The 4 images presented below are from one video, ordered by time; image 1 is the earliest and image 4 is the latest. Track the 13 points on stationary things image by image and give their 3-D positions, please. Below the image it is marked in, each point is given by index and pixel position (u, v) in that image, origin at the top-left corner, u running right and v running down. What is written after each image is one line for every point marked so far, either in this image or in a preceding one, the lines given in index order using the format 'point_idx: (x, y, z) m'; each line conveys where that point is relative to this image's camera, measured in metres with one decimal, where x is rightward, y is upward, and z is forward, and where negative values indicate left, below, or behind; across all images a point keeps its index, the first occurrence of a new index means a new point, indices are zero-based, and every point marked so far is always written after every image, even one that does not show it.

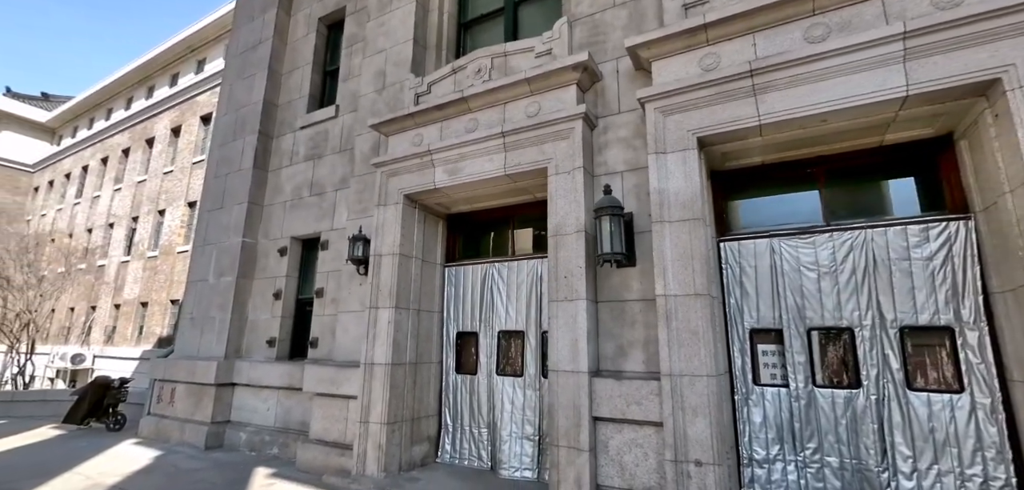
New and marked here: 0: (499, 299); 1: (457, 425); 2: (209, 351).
0: (-0.2, -0.8, +6.6) m
1: (-0.8, -2.5, +6.6) m
2: (-5.6, -2.0, +8.8) m
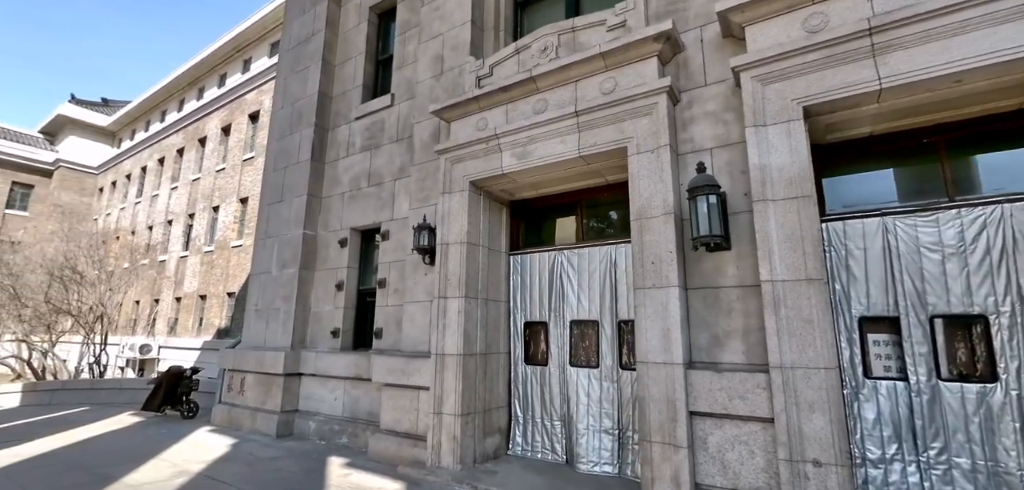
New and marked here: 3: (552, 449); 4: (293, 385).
0: (+0.8, -0.6, +6.4) m
1: (+0.2, -2.3, +6.4) m
2: (-4.5, -1.8, +9.0) m
3: (+0.5, -2.6, +6.1) m
4: (-3.9, -2.5, +8.5) m
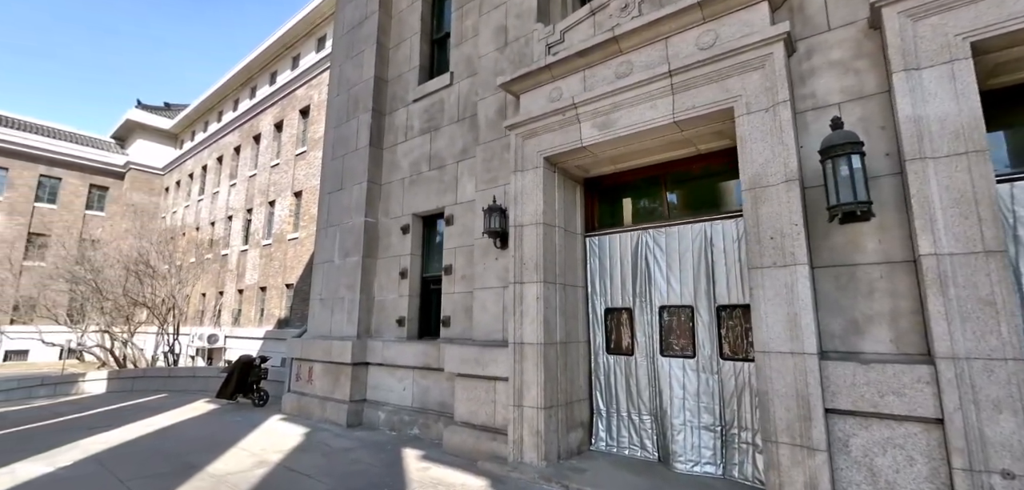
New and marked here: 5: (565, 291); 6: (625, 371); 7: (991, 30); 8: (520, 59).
0: (+1.8, -0.3, +5.8) m
1: (+1.3, -2.1, +6.0) m
2: (-3.2, -1.6, +8.9) m
3: (+1.5, -2.4, +5.7) m
4: (-2.7, -2.3, +8.4) m
5: (+0.7, -0.6, +6.0) m
6: (+1.4, -1.6, +5.9) m
7: (+3.4, +1.5, +3.4) m
8: (+0.1, +2.7, +6.9) m
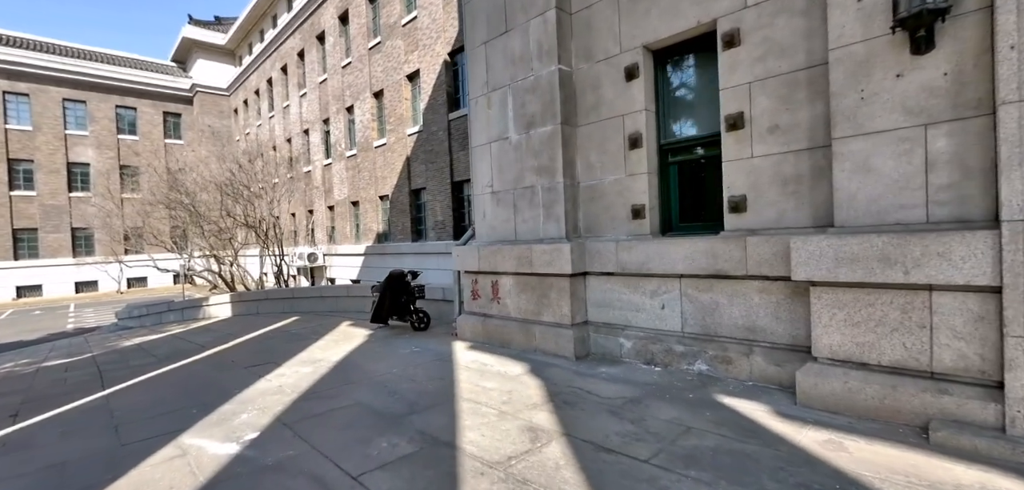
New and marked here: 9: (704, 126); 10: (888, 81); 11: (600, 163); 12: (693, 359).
0: (+4.8, +1.1, +2.6) m
1: (+4.5, -0.6, +3.1) m
2: (+0.3, +0.2, +6.4) m
3: (+4.7, -0.9, +2.9) m
4: (+0.8, -0.5, +6.0) m
5: (+3.8, +0.8, +3.0) m
6: (+4.5, -0.1, +3.0) m
7: (+6.0, +2.5, -0.3) m
8: (+3.0, +4.2, +3.3) m
9: (+2.1, +1.3, +5.3) m
10: (+2.9, +1.3, +3.6) m
11: (+1.1, +1.0, +6.0) m
12: (+1.9, -1.2, +5.0) m
